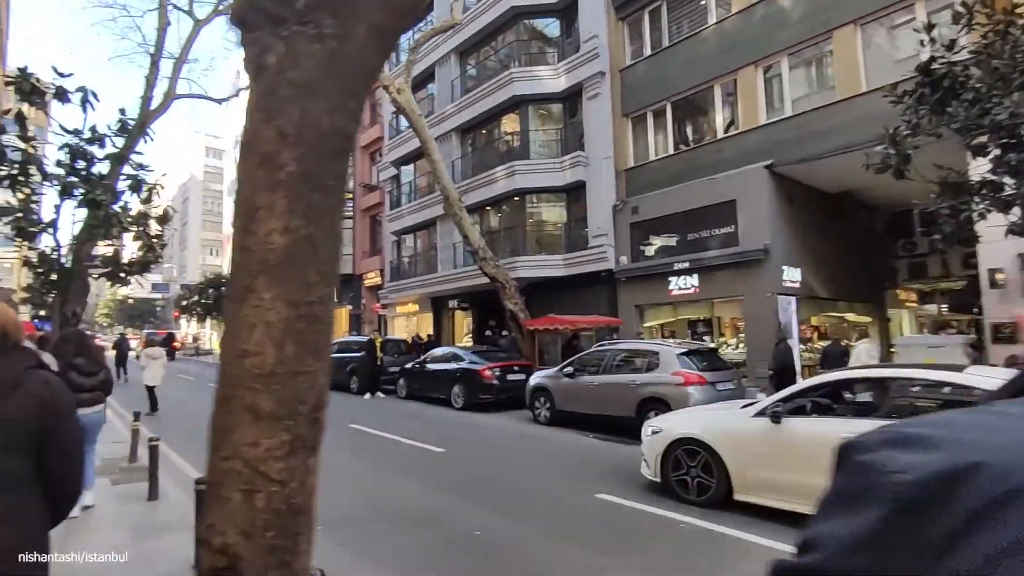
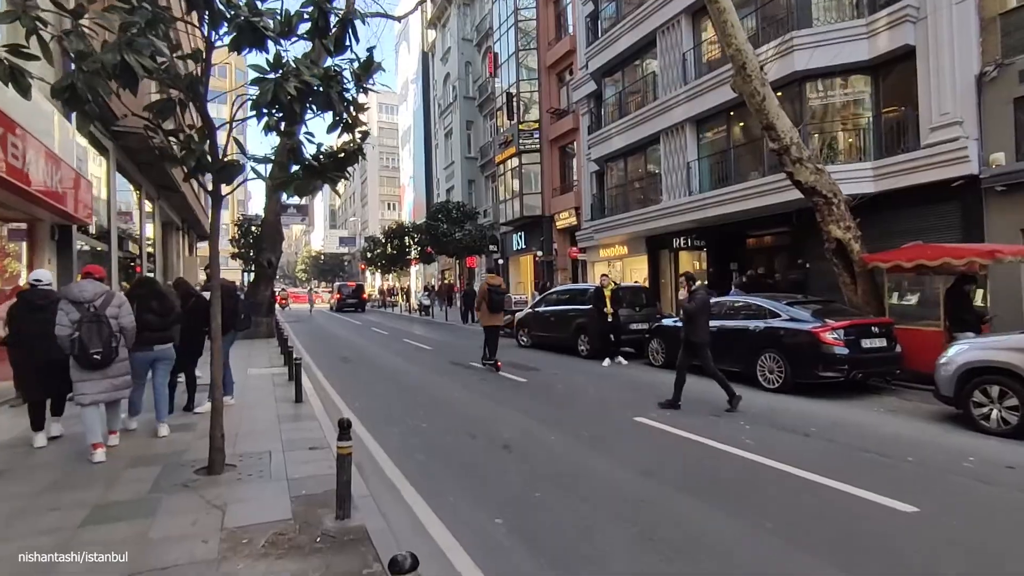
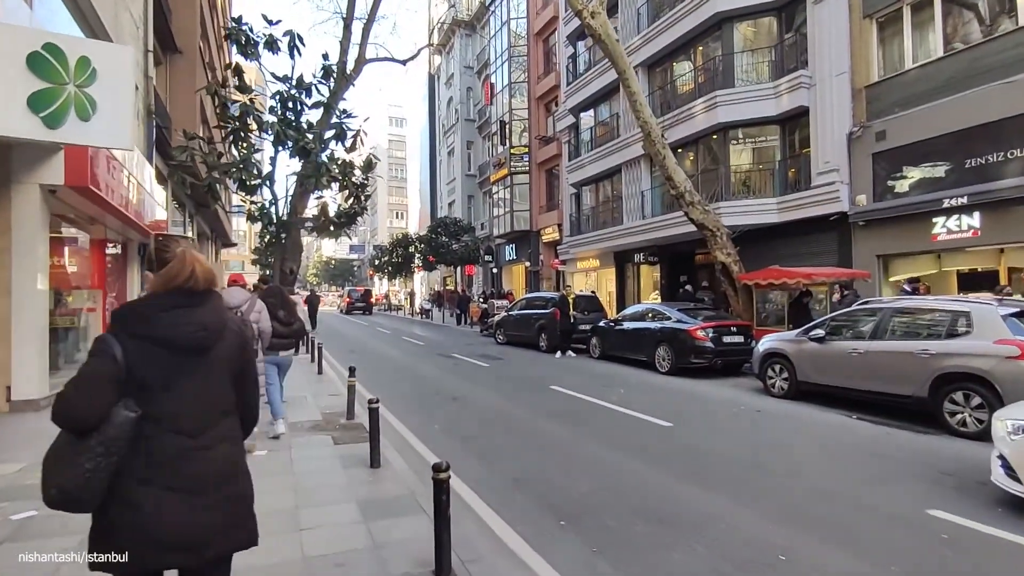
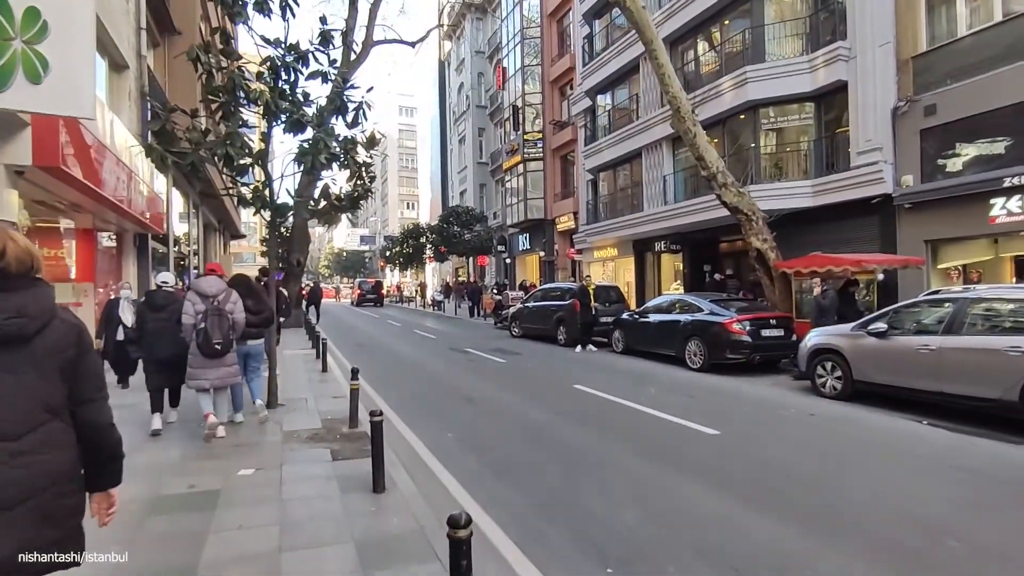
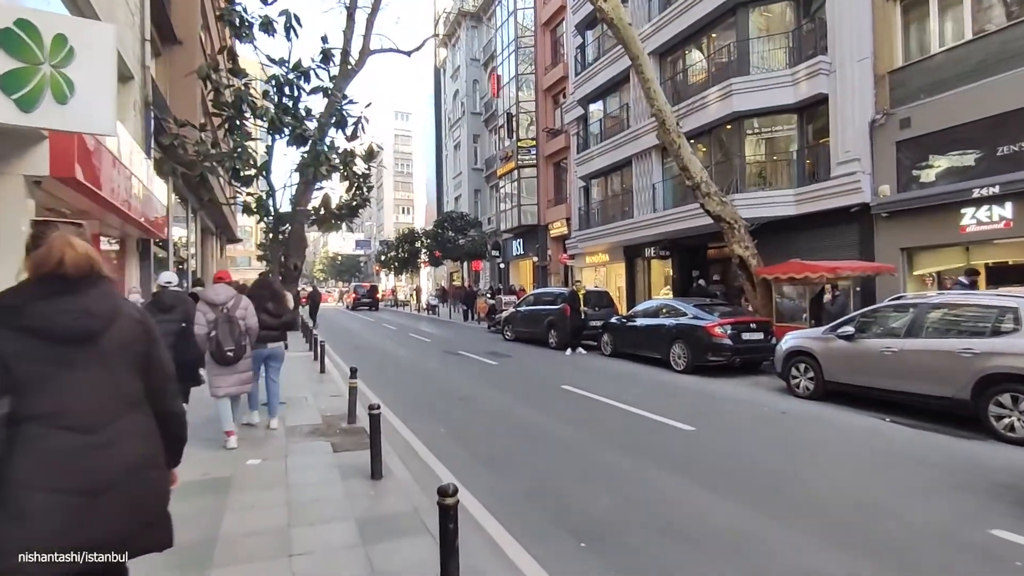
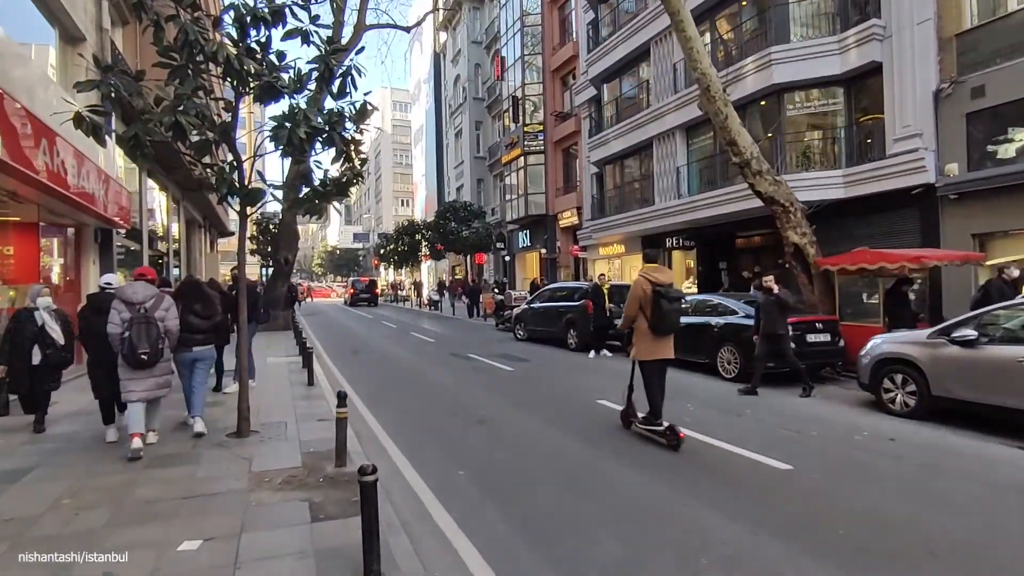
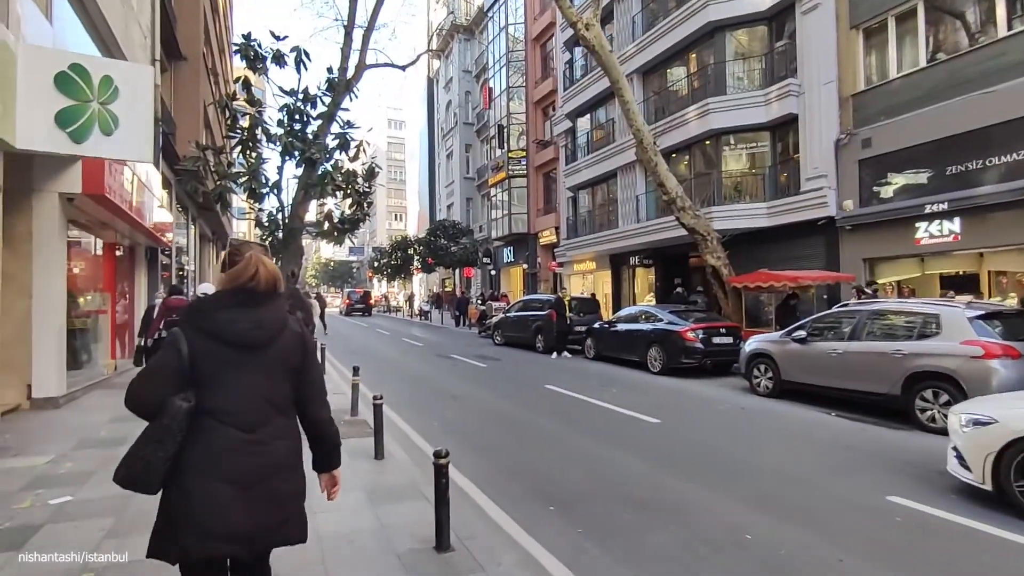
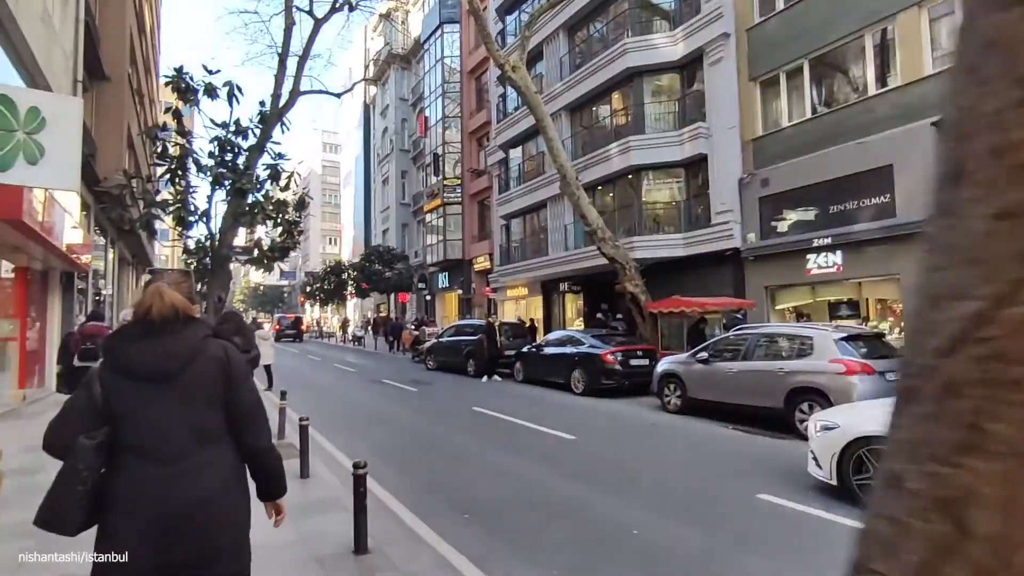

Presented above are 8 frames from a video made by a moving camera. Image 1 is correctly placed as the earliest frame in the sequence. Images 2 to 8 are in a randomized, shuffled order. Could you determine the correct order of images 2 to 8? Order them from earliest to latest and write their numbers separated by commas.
8, 7, 3, 5, 4, 6, 2
